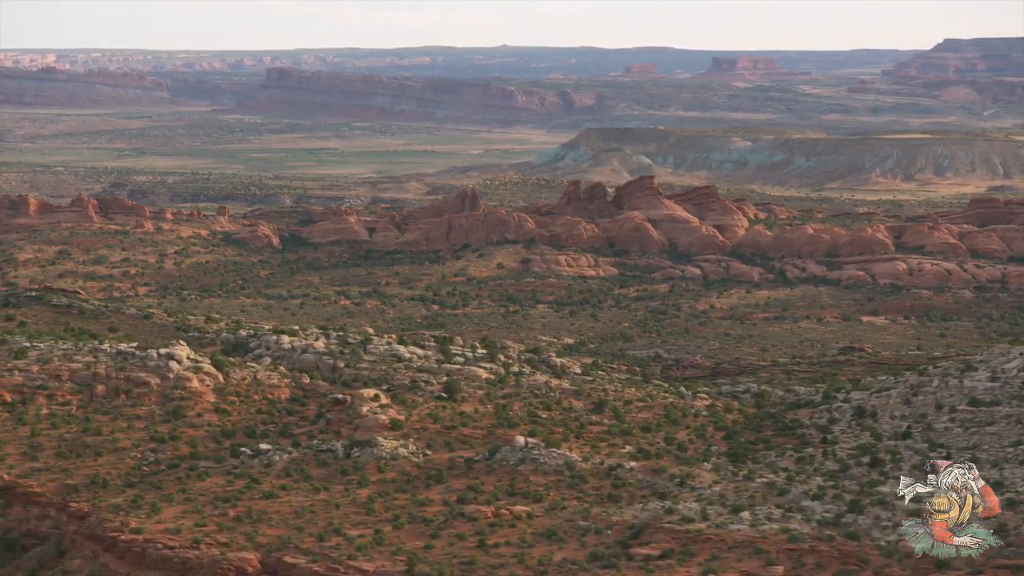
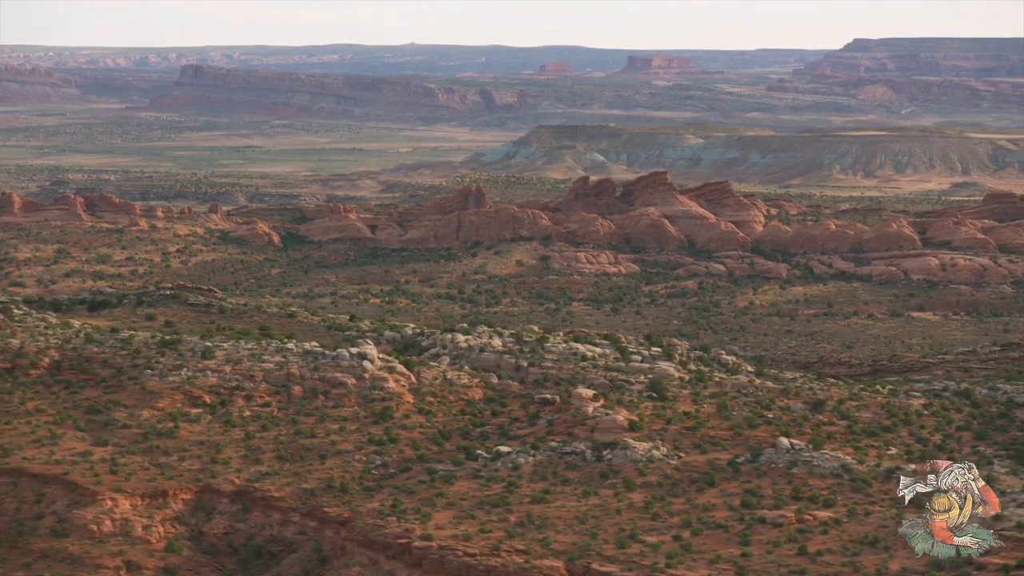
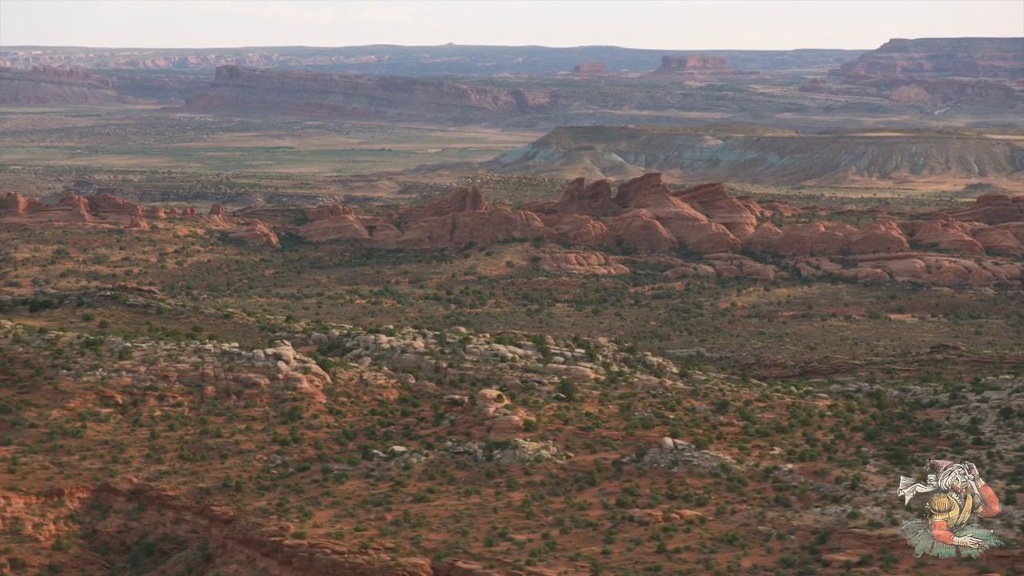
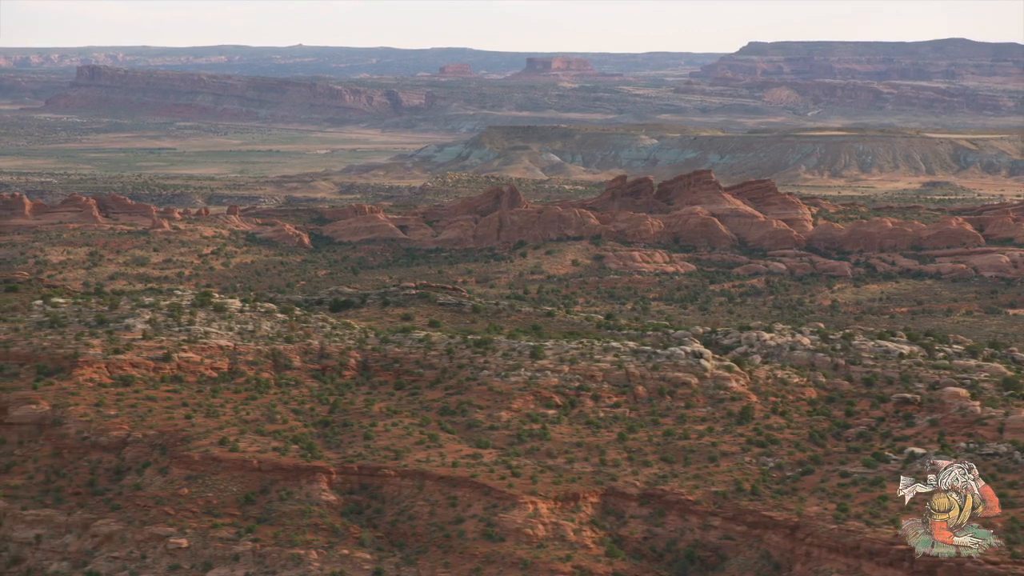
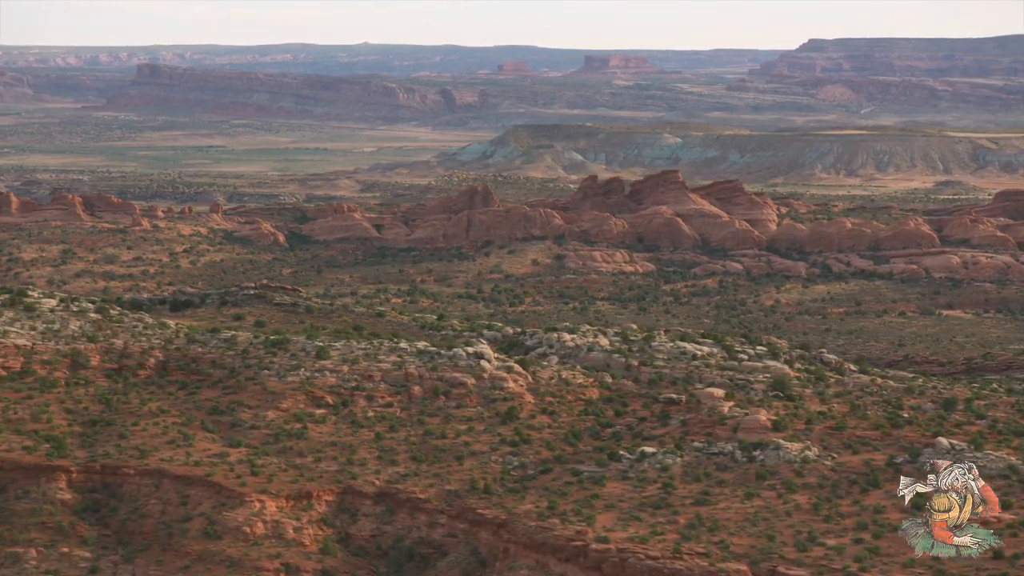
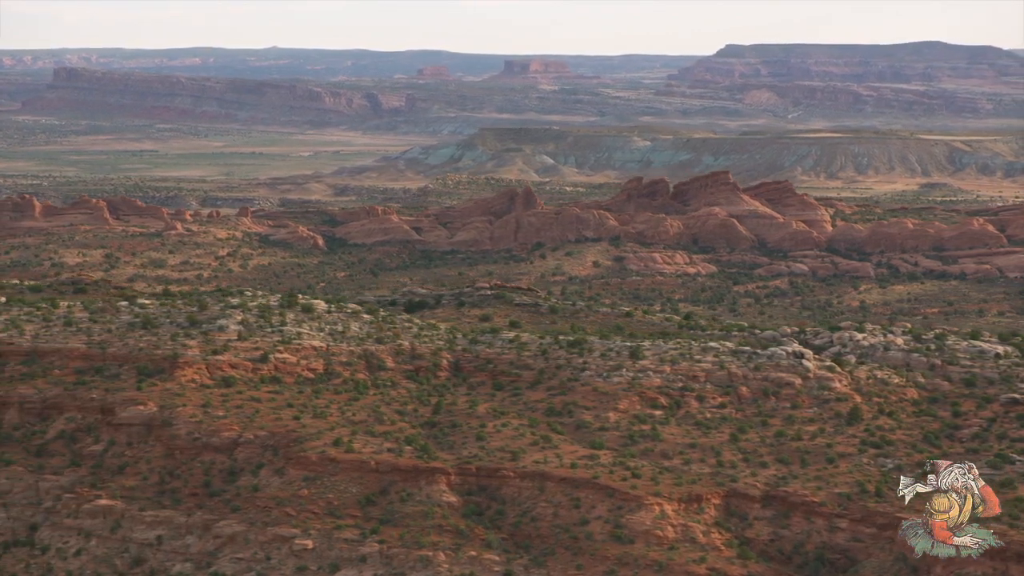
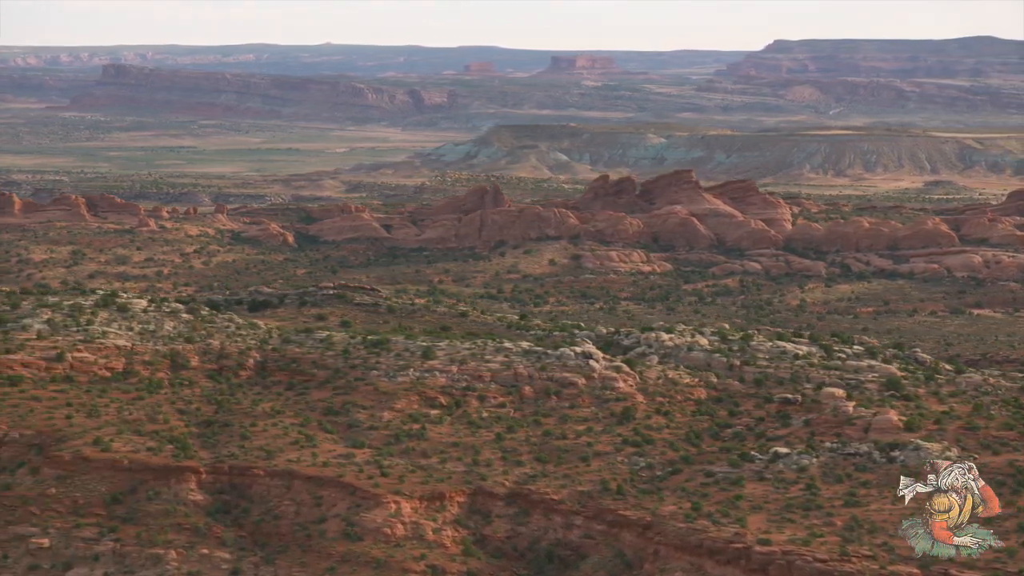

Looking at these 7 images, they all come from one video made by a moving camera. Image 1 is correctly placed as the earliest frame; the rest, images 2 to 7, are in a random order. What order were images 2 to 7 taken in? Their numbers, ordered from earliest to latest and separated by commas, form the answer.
3, 2, 5, 7, 4, 6
